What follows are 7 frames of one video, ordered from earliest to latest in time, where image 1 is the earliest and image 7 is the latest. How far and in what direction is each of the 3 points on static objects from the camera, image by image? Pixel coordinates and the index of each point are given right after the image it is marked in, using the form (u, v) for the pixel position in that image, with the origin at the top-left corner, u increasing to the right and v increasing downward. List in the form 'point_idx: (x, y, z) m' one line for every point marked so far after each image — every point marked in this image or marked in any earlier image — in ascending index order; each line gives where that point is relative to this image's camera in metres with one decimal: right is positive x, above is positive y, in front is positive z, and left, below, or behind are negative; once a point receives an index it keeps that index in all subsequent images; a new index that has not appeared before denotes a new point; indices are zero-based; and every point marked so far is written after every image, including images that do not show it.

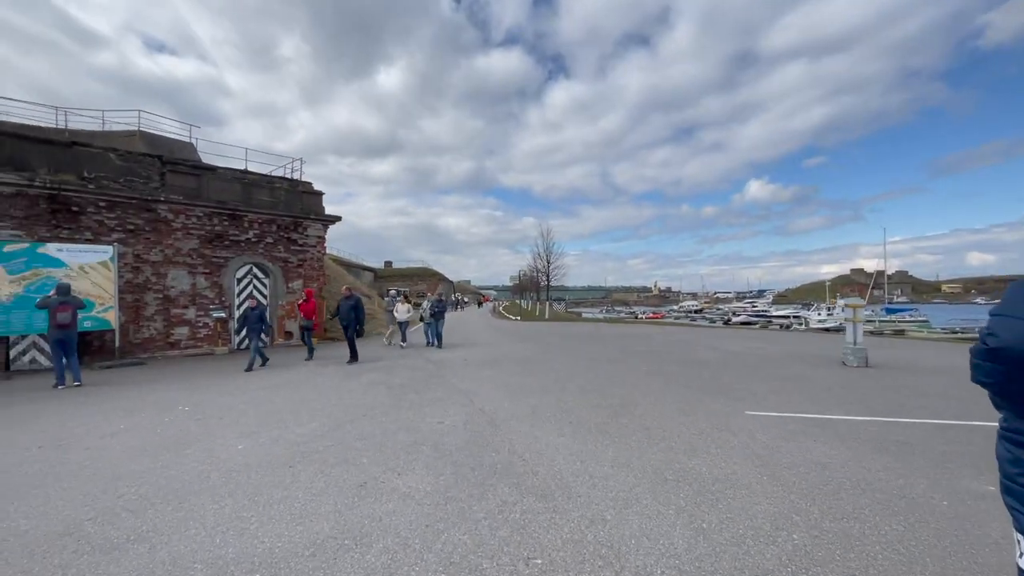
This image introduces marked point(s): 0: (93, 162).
0: (-13.0, +3.9, +15.0) m
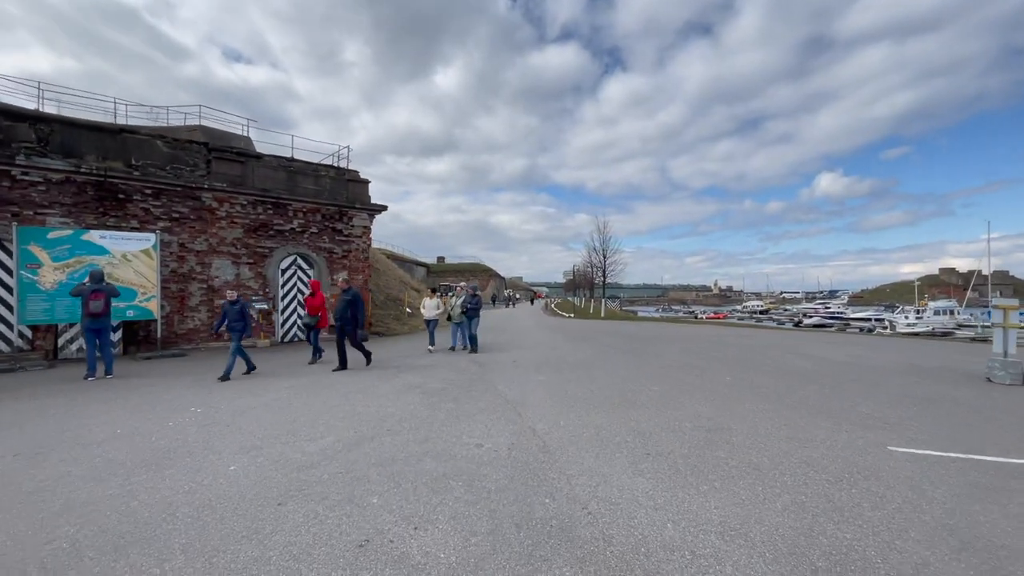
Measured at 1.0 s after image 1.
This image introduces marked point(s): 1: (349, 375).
0: (-11.4, +4.2, +14.7) m
1: (-3.3, -1.9, +9.8) m
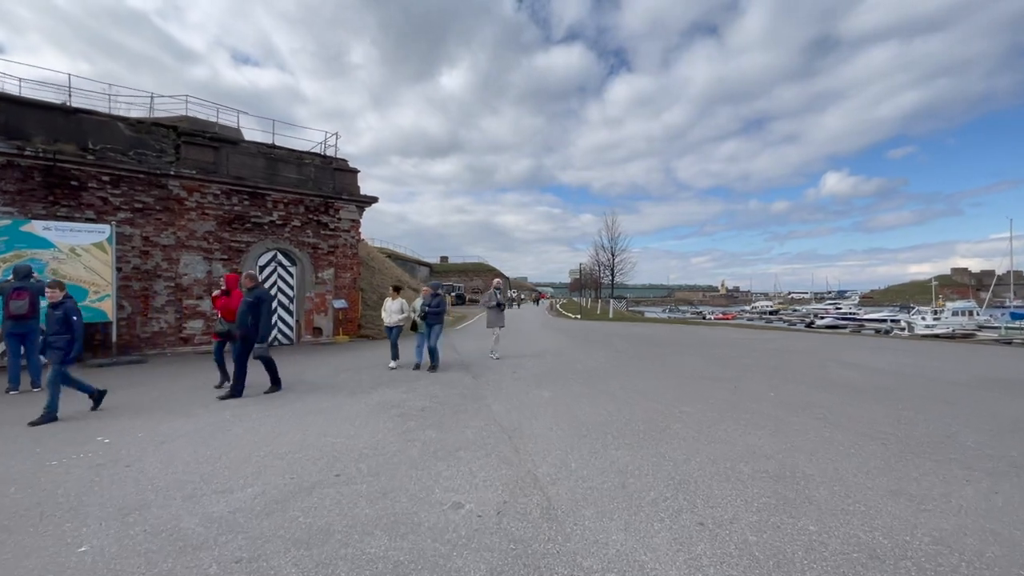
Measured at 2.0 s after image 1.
0: (-11.4, +4.3, +13.2) m
1: (-3.3, -1.8, +8.2) m
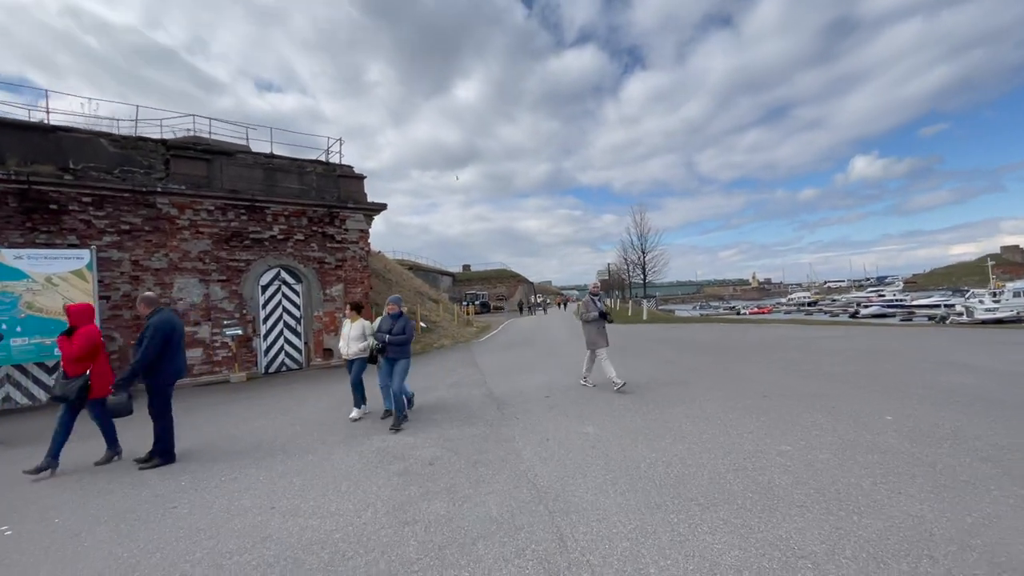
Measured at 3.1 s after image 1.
0: (-10.9, +3.5, +12.1) m
1: (-2.9, -2.1, +6.7) m
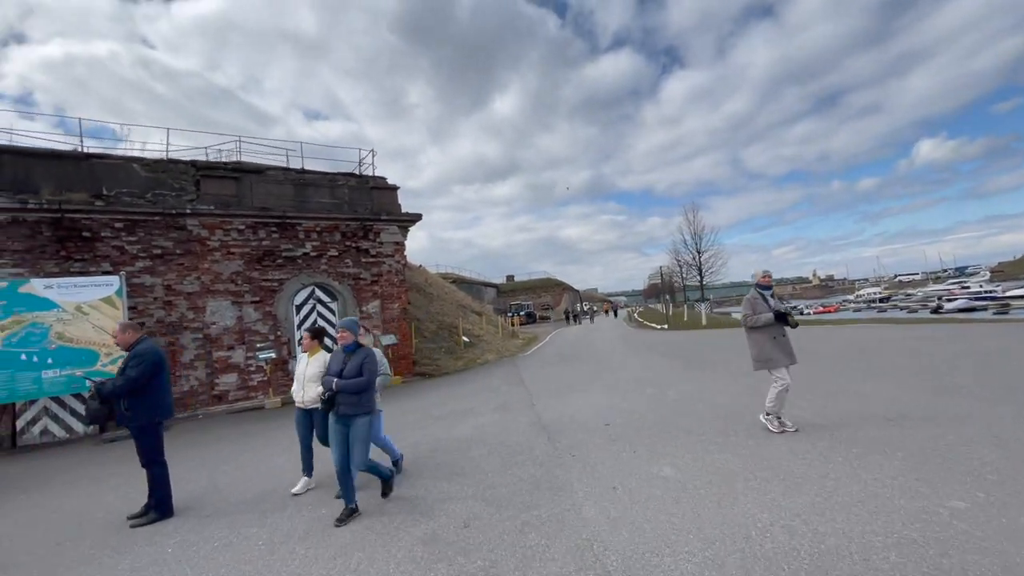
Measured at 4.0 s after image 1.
0: (-10.0, +2.8, +12.0) m
1: (-2.2, -2.3, +5.6) m
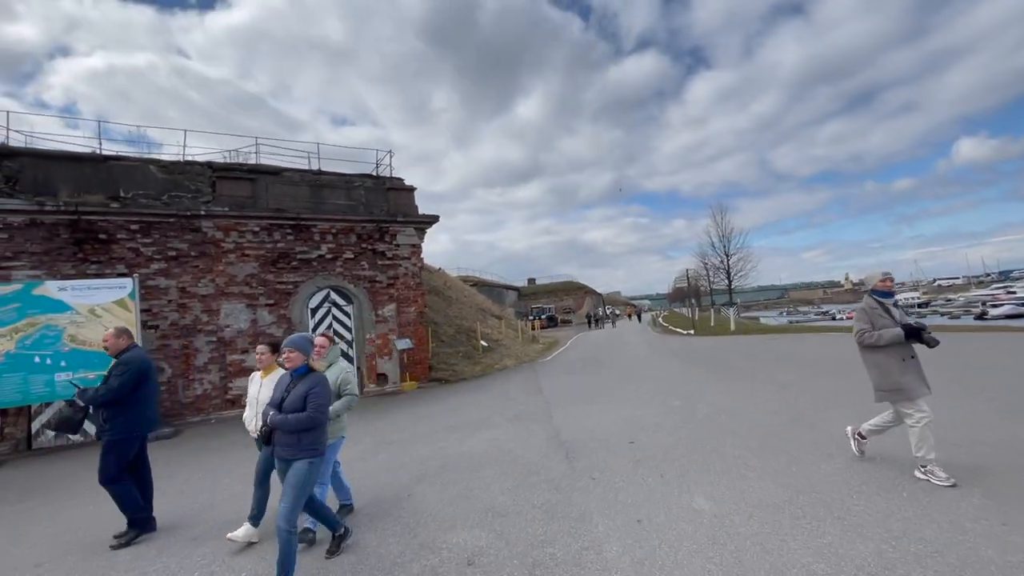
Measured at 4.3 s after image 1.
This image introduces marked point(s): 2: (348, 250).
0: (-9.5, +2.7, +11.9) m
1: (-2.1, -2.4, +5.2) m
2: (-4.7, +1.1, +13.9) m
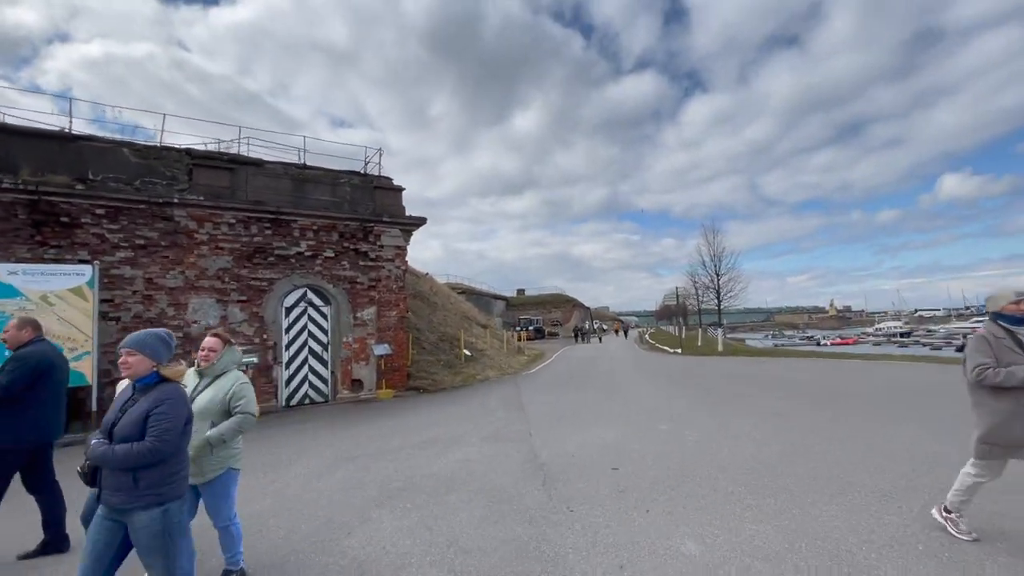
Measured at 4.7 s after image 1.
0: (-9.7, +3.0, +11.3) m
1: (-2.4, -2.3, +4.6) m
2: (-5.1, +1.1, +13.3) m
